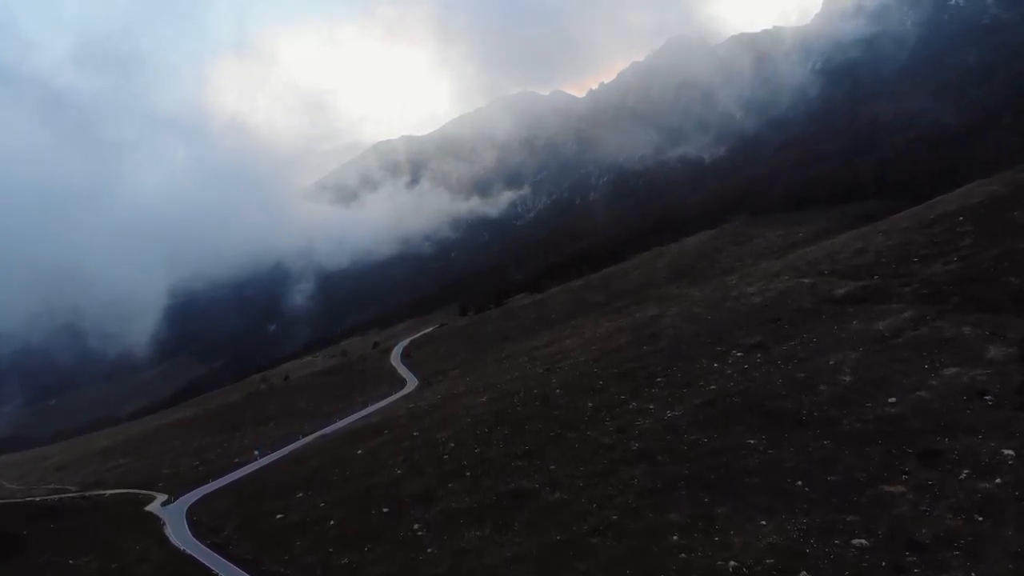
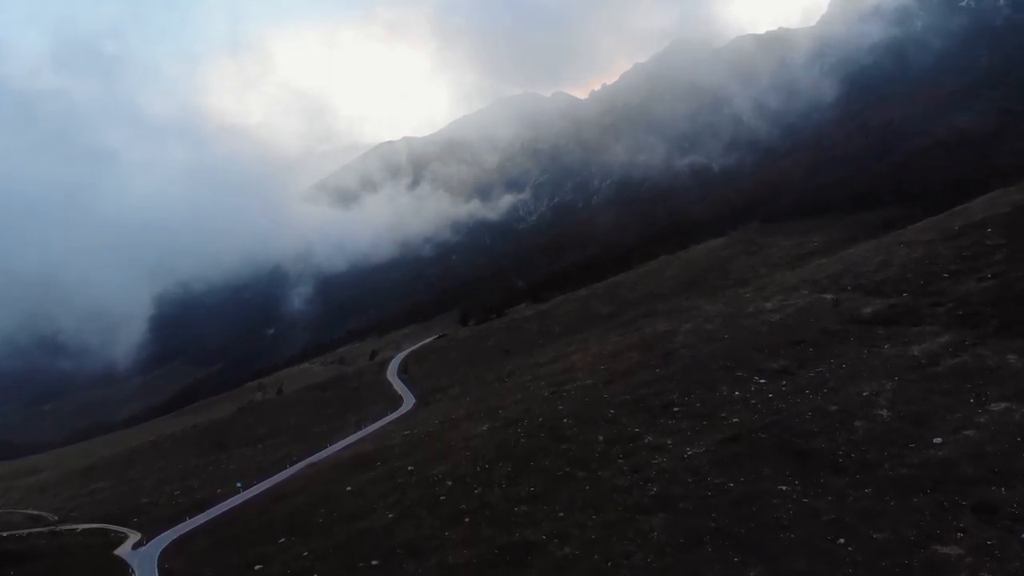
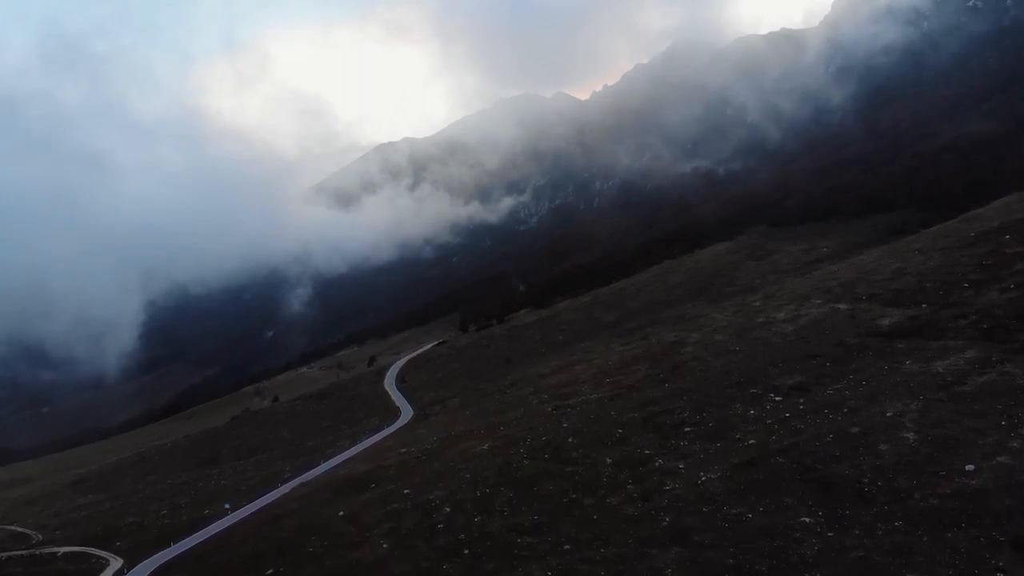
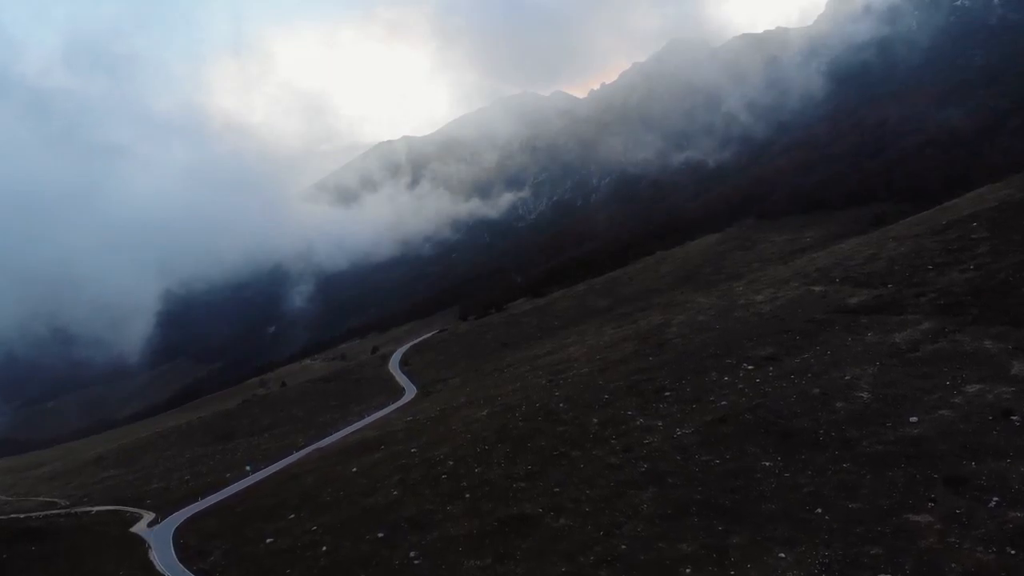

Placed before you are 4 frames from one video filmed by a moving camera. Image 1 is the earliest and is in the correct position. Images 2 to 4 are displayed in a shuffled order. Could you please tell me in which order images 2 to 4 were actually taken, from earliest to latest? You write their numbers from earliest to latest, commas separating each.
4, 2, 3
